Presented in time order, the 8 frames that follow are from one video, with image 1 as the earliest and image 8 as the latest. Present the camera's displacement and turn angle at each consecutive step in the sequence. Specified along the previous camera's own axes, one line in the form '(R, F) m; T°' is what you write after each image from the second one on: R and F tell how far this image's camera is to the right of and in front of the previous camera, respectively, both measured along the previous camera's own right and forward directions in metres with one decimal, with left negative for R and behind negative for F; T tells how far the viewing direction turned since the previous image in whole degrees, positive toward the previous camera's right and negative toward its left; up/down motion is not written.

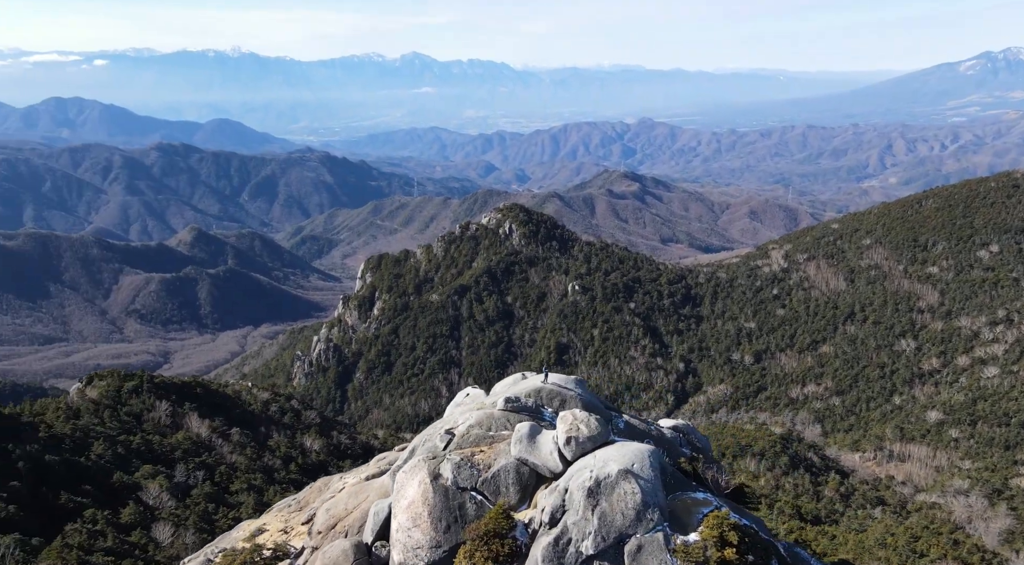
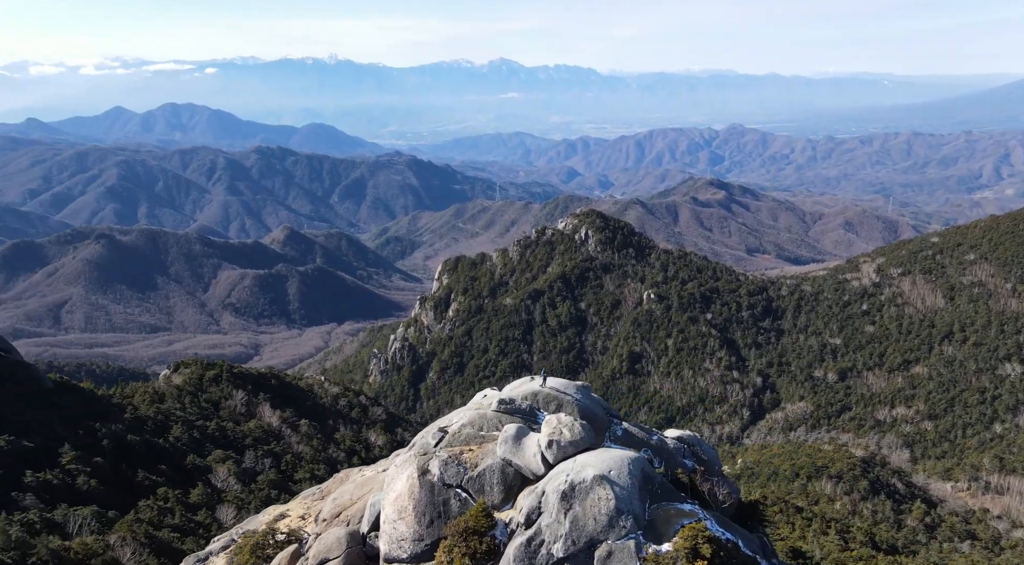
(+5.5, -0.5) m; -8°
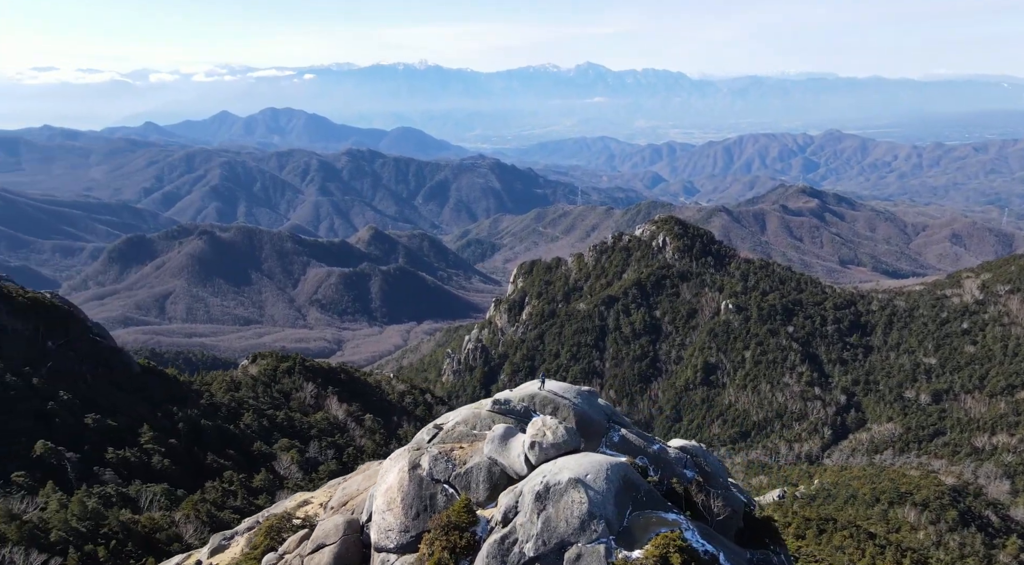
(+5.4, 0.0) m; -8°
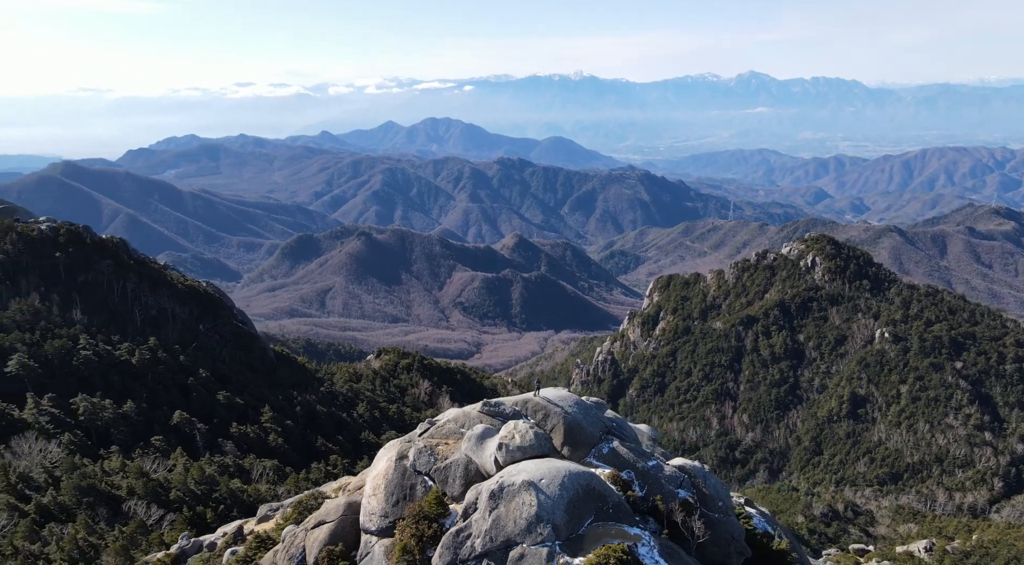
(+9.4, +1.7) m; -15°
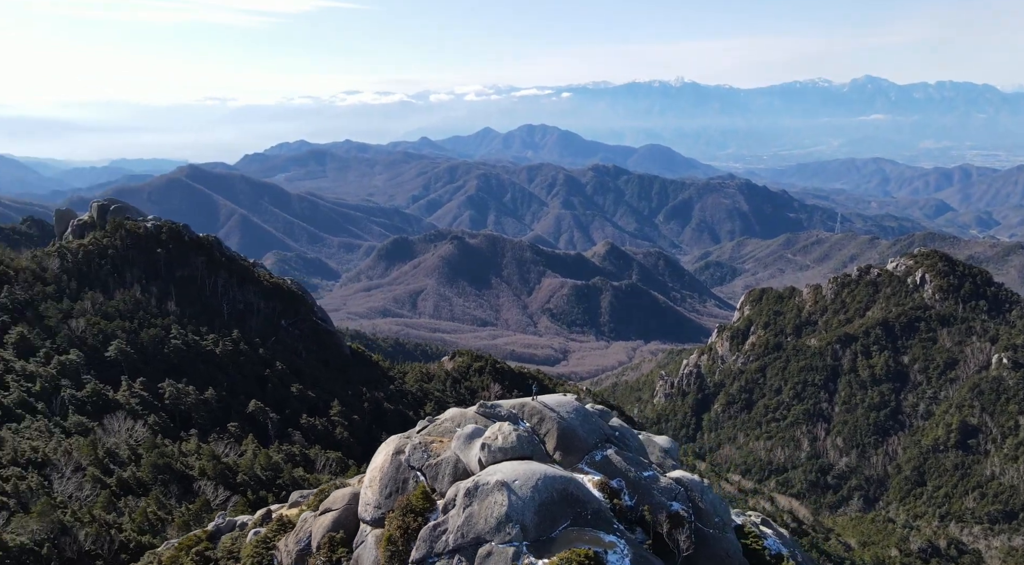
(+5.9, +0.7) m; -9°
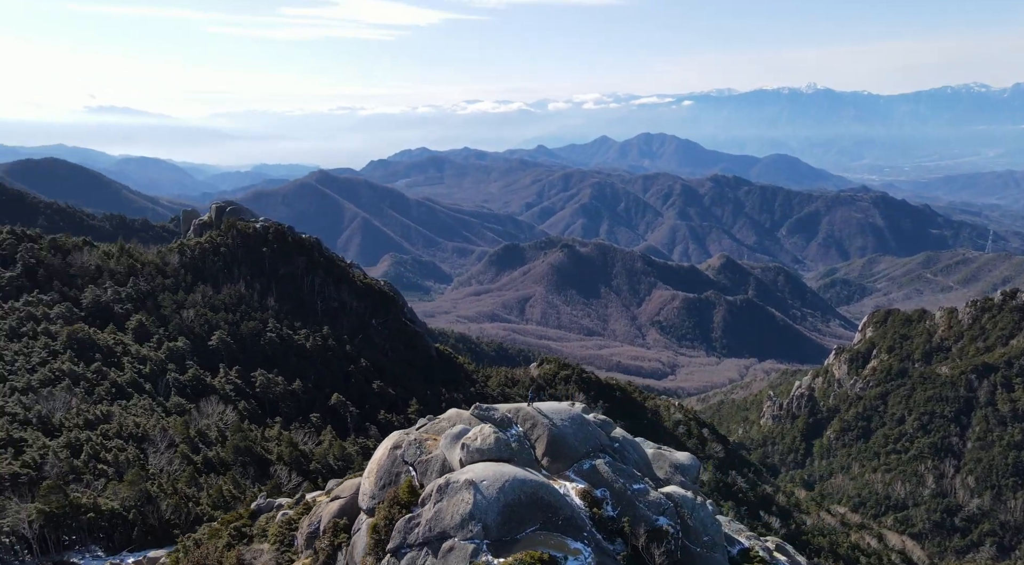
(+7.2, +1.0) m; -11°
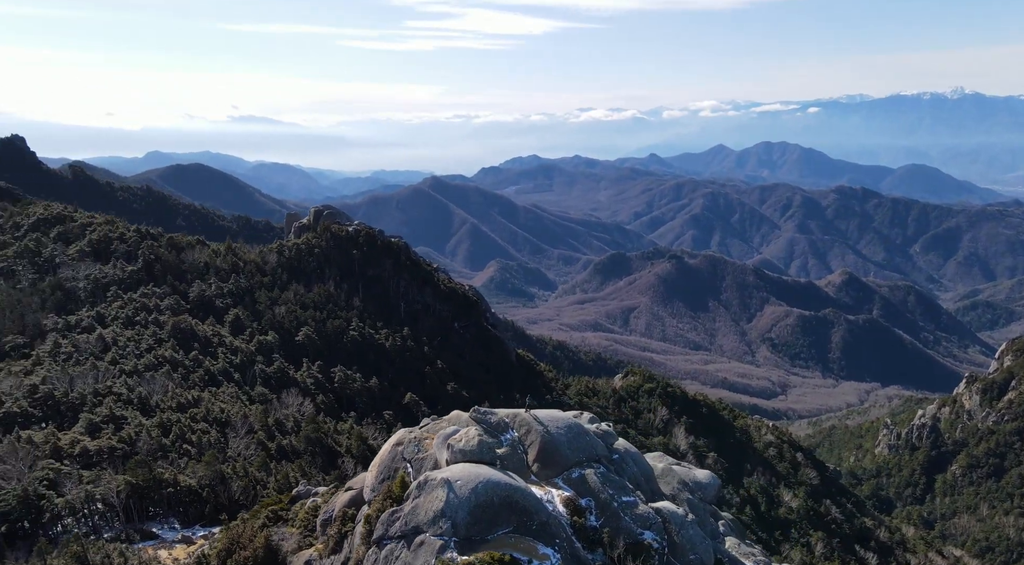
(+6.6, +1.1) m; -11°
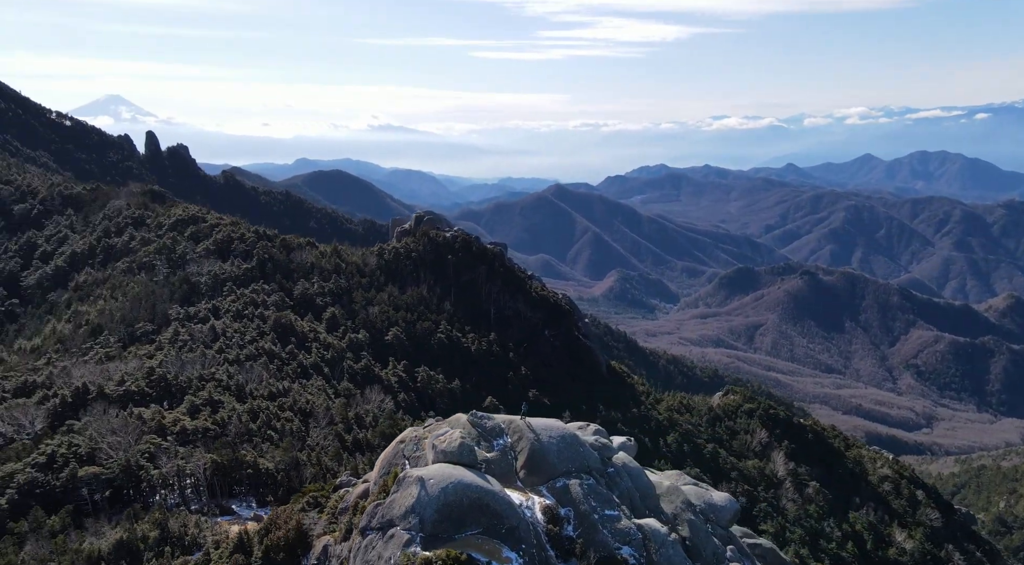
(+7.3, +1.9) m; -13°
